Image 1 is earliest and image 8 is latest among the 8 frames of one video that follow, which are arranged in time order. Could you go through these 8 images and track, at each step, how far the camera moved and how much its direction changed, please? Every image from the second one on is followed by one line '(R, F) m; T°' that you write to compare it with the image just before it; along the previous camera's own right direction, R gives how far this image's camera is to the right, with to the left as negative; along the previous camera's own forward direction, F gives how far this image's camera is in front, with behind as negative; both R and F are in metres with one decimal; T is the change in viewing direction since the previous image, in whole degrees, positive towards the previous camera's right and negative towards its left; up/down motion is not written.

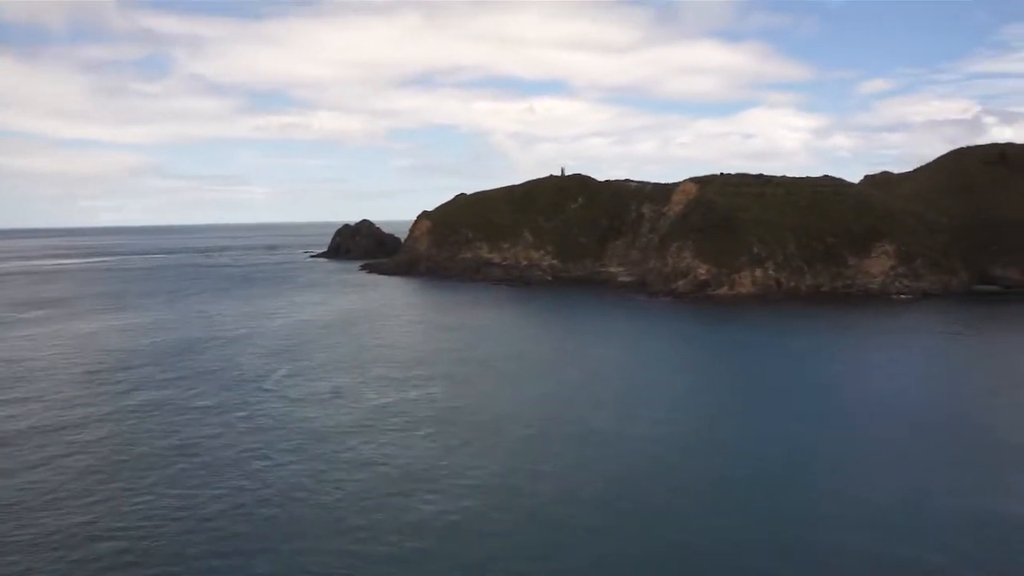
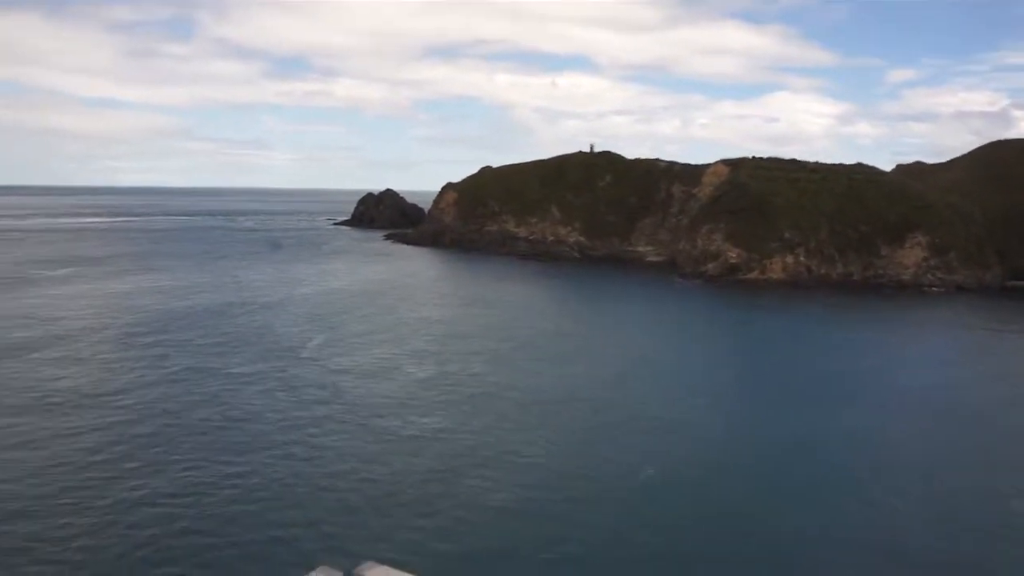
(-0.9, +0.5) m; -1°
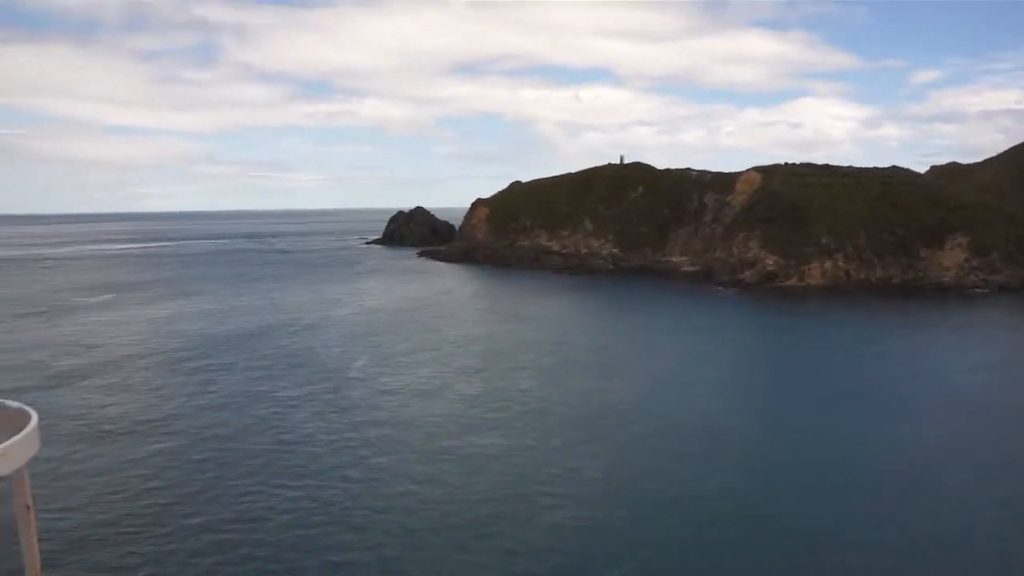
(-0.5, +0.2) m; -2°
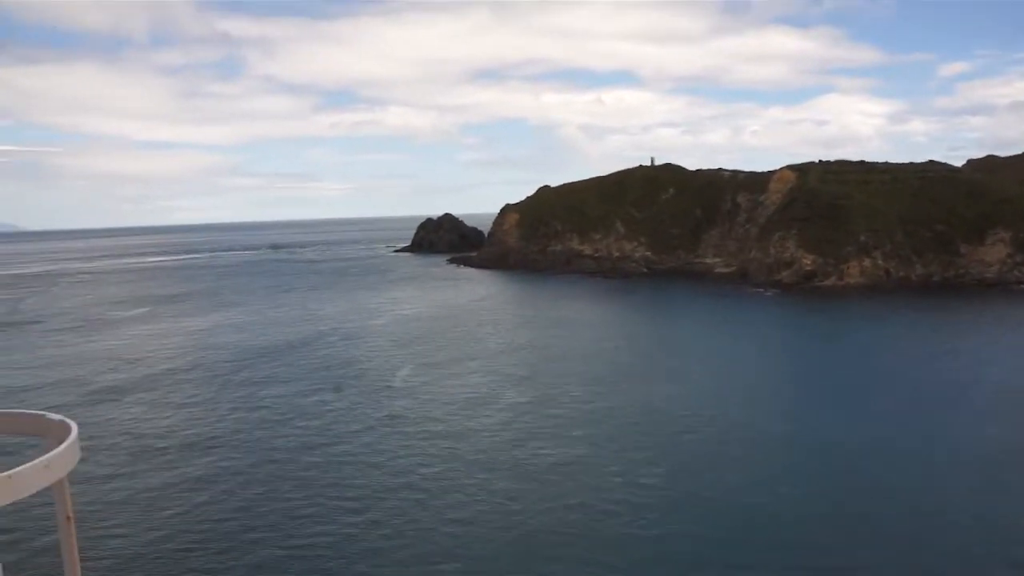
(-0.7, +0.3) m; -2°
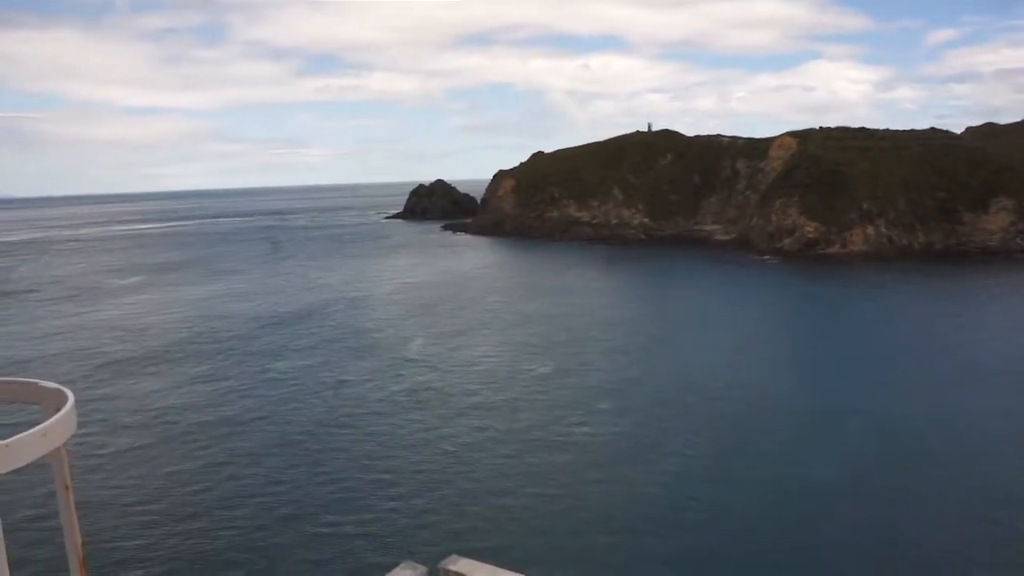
(-1.0, +0.8) m; +1°
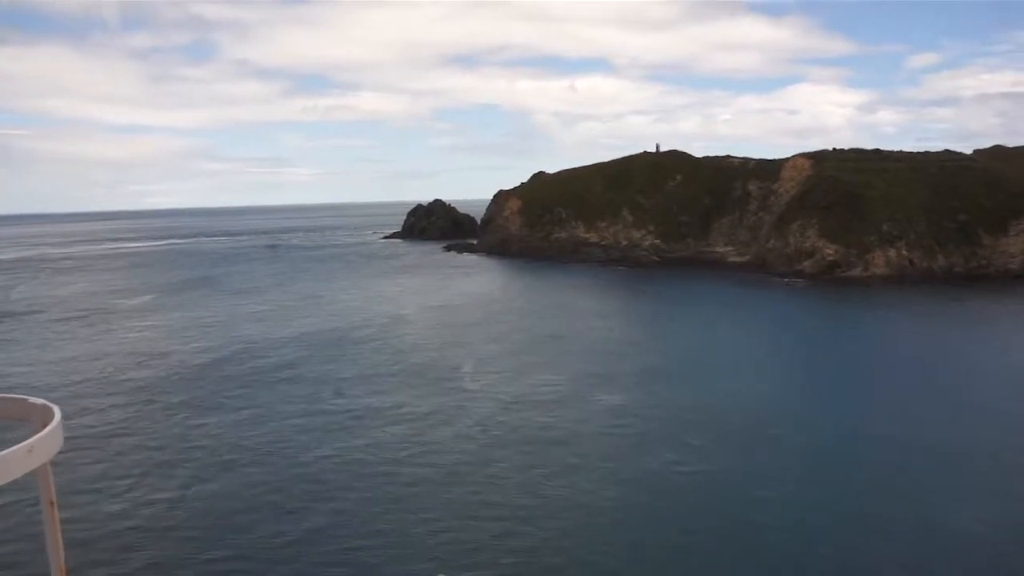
(-2.4, +1.6) m; +1°
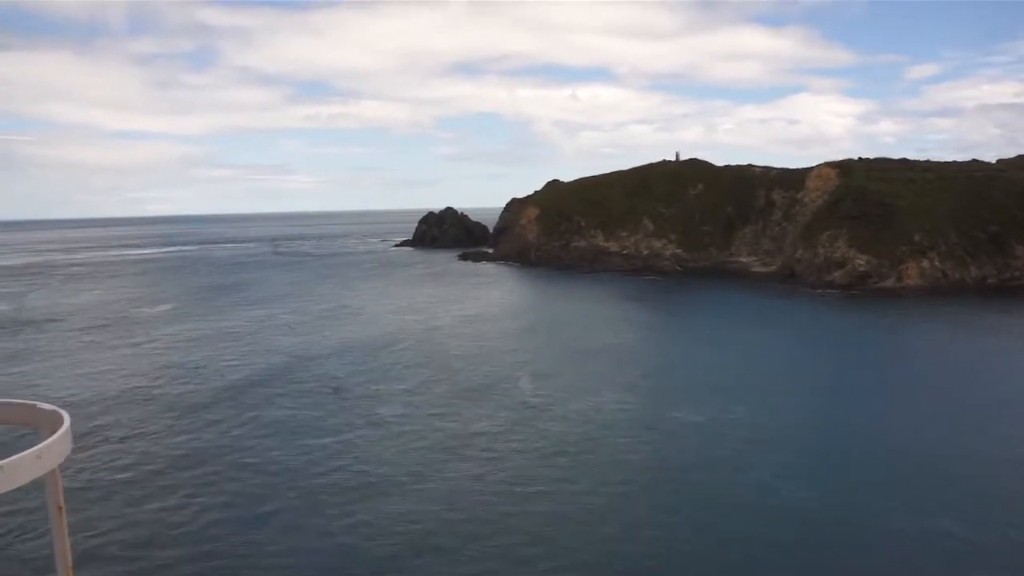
(-2.0, +1.2) m; 0°
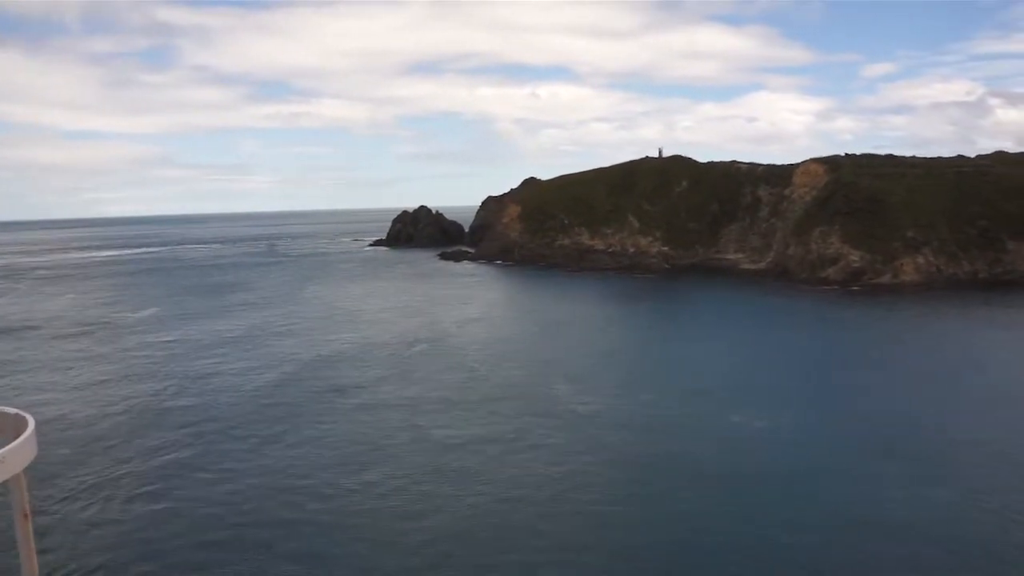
(-2.4, +1.8) m; +2°
